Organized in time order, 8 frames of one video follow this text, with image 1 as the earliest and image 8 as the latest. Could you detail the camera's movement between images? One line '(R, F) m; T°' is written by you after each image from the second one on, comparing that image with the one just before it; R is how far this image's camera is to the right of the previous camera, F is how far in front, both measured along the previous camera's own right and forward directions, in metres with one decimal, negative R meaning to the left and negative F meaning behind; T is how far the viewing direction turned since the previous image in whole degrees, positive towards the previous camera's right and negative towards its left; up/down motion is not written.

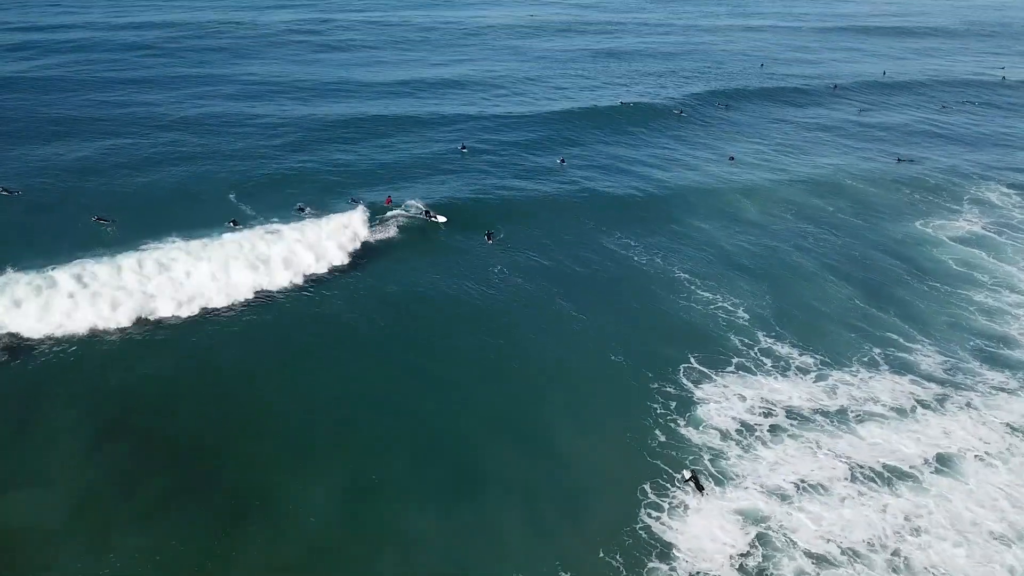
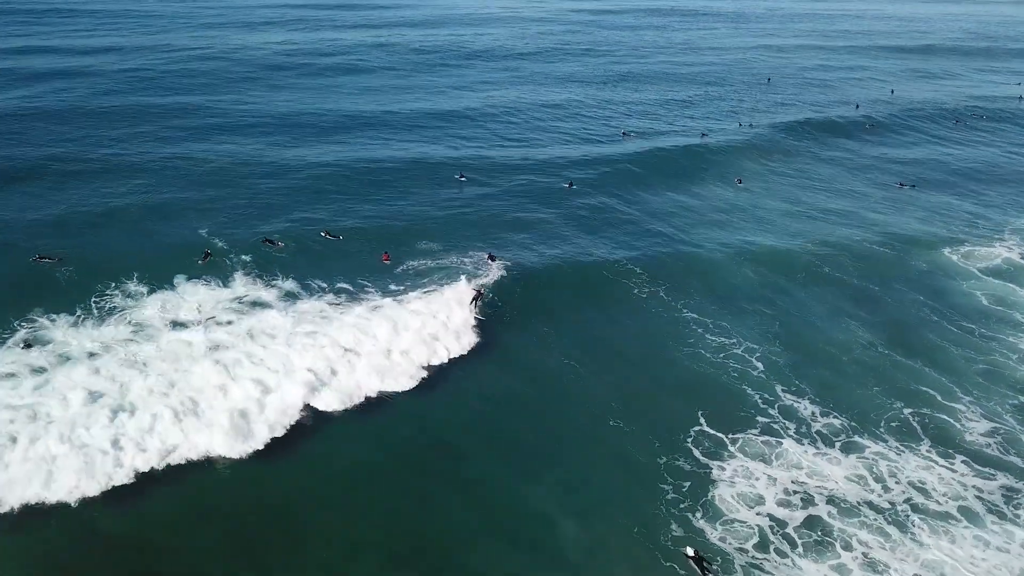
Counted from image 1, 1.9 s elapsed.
(+0.3, +6.1) m; 0°
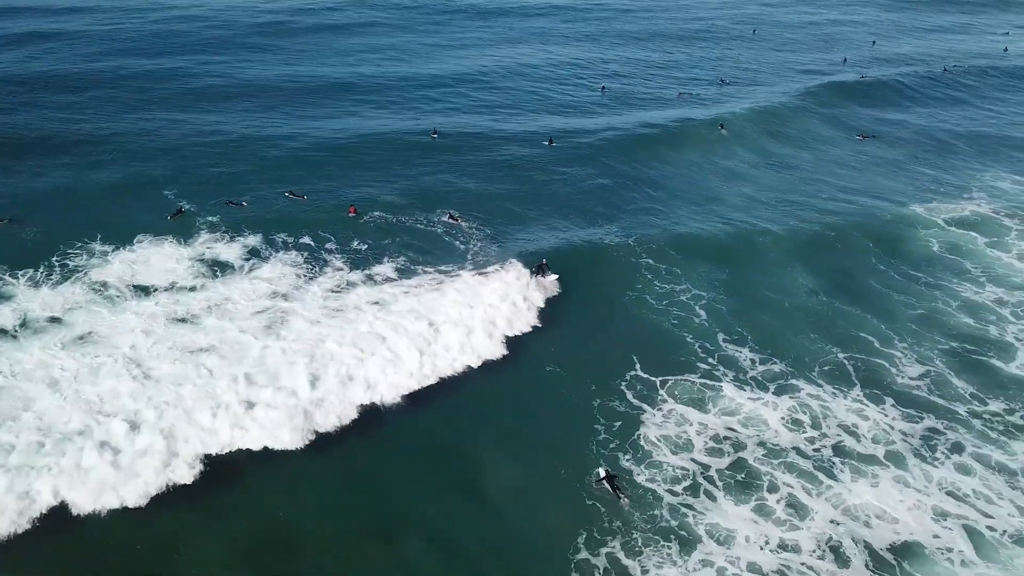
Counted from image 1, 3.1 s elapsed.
(+3.0, -1.0) m; 0°
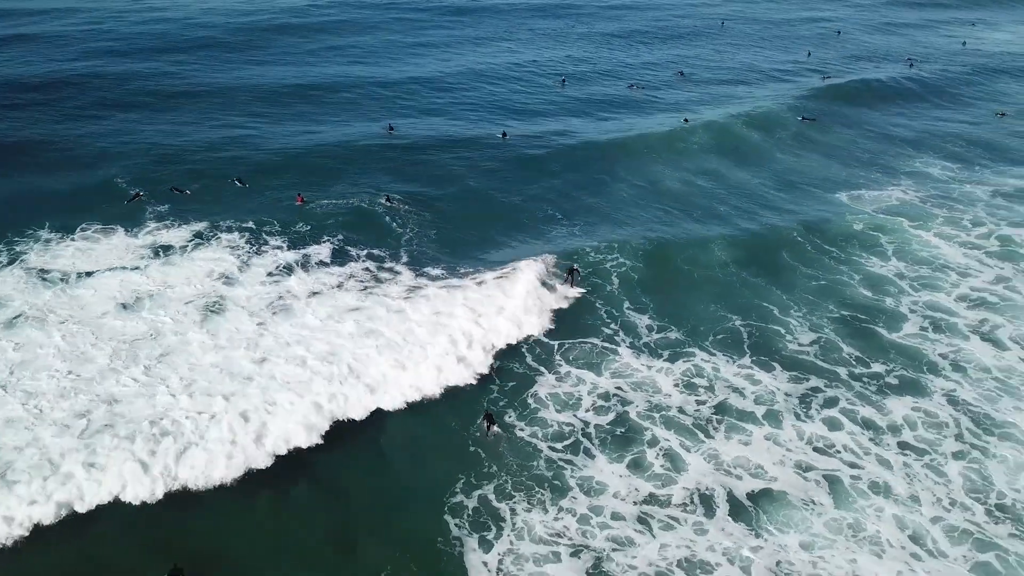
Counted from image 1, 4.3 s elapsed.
(+5.1, -2.4) m; 0°
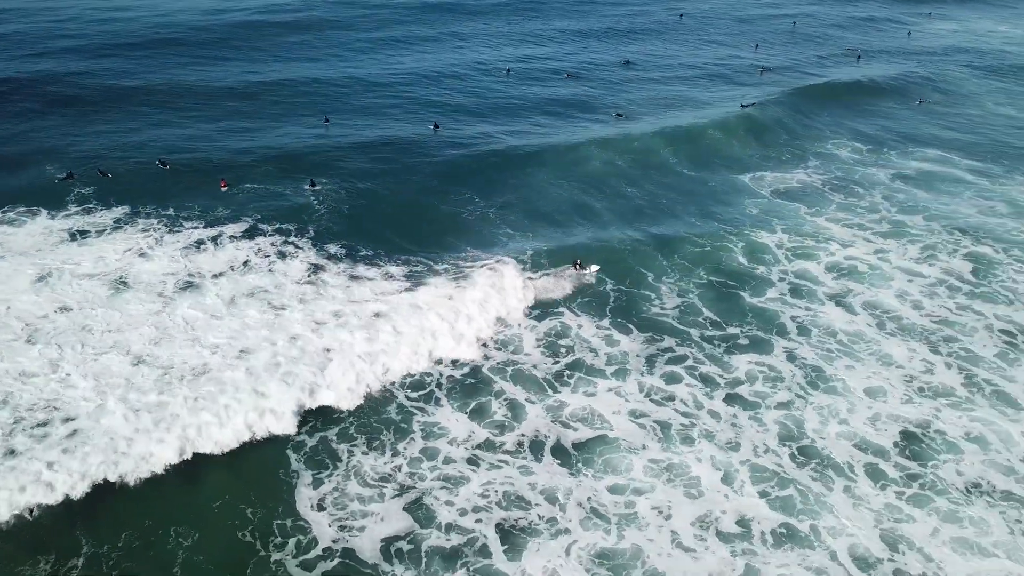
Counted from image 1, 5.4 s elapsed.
(+7.9, -2.8) m; -1°
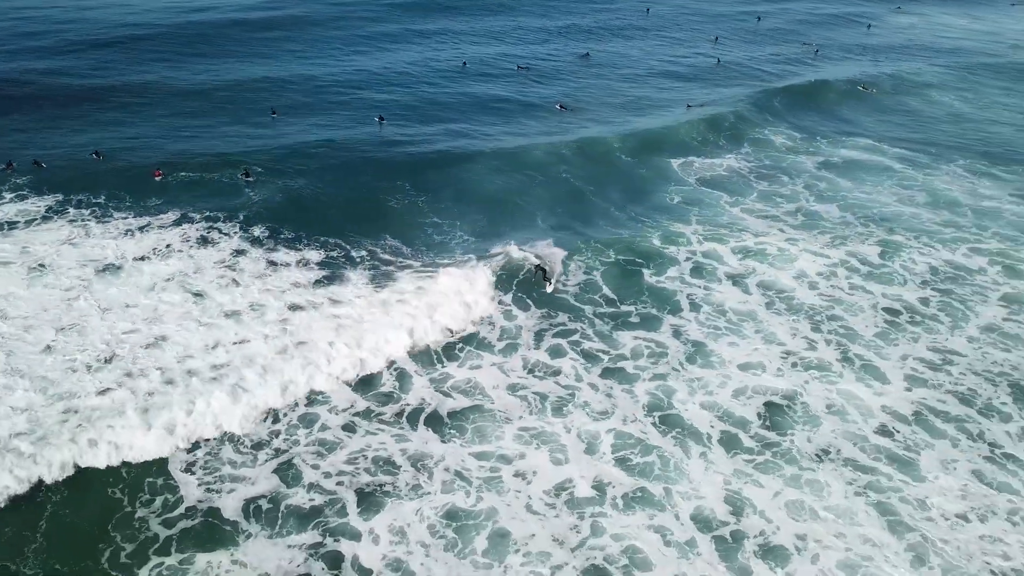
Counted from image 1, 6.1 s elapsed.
(+6.5, -1.4) m; -1°
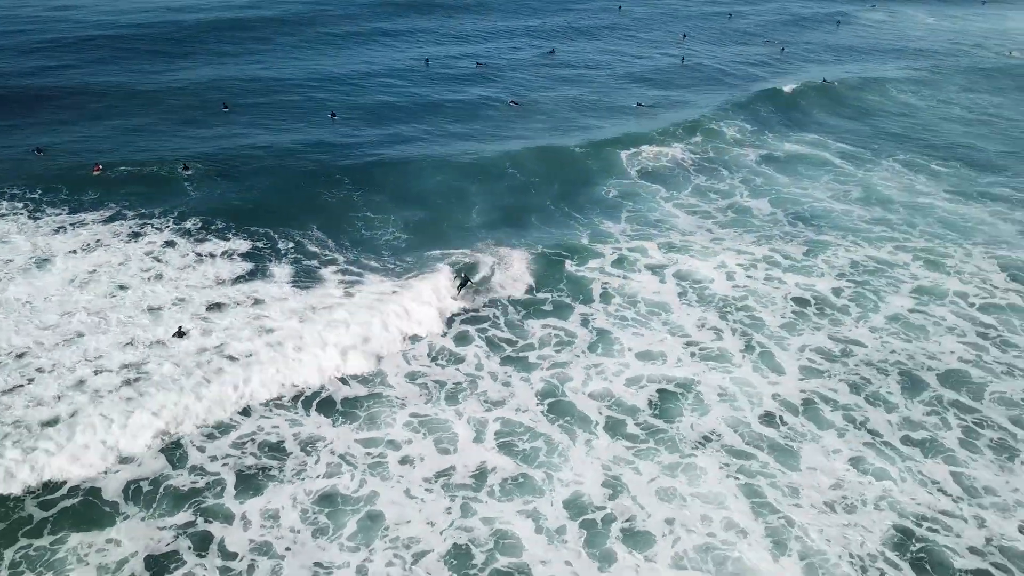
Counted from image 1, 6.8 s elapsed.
(+5.5, -0.1) m; -1°
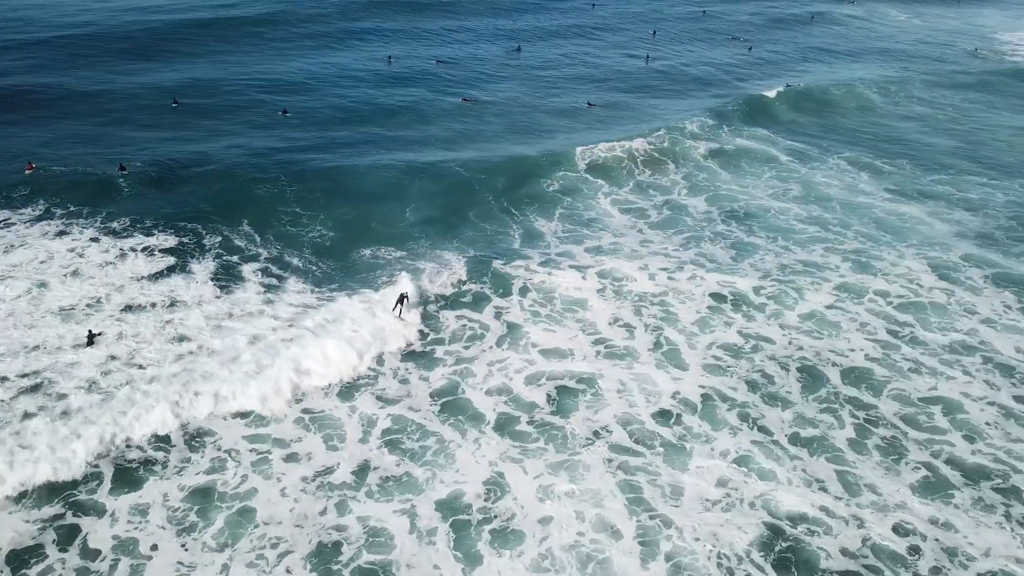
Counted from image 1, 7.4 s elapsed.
(+5.3, +0.9) m; -1°
